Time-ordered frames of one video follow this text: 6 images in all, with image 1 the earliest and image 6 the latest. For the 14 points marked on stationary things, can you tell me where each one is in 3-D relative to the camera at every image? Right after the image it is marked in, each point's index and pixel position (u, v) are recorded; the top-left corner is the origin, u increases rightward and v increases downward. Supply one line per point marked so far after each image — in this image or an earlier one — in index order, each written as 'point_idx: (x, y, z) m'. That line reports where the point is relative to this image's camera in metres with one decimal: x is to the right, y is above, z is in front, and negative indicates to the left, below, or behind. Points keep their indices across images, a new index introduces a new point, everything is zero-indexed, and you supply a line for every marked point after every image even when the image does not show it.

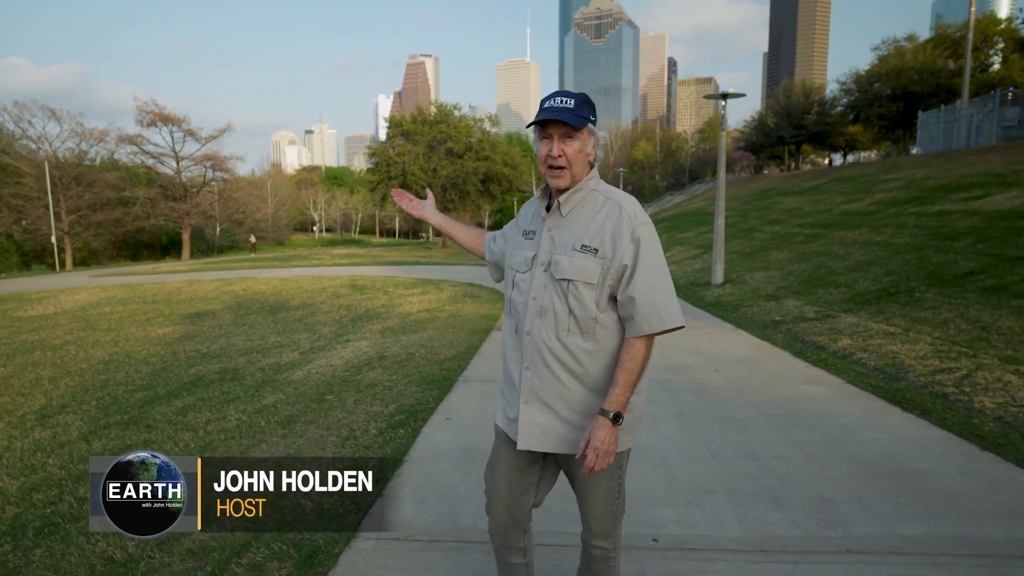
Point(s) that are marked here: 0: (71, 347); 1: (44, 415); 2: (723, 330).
0: (-7.6, -1.0, +10.6) m
1: (-5.1, -1.4, +6.7) m
2: (+2.6, -0.5, +7.5) m
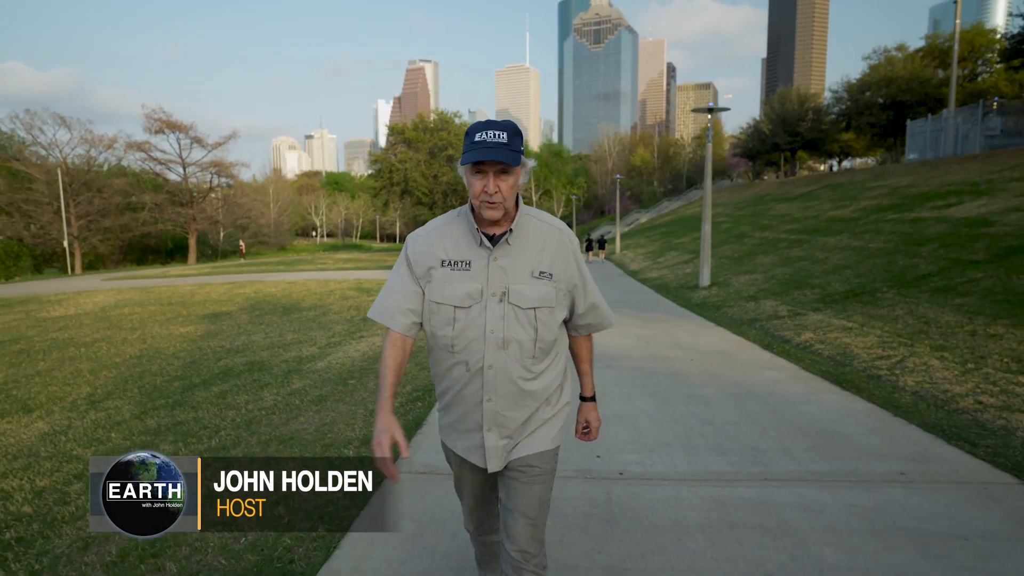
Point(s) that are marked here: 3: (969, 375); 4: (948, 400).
0: (-7.6, -1.0, +11.4) m
1: (-5.1, -1.4, +7.5) m
2: (+2.6, -0.5, +8.3) m
3: (+3.5, -0.7, +4.7) m
4: (+3.0, -0.8, +4.3) m
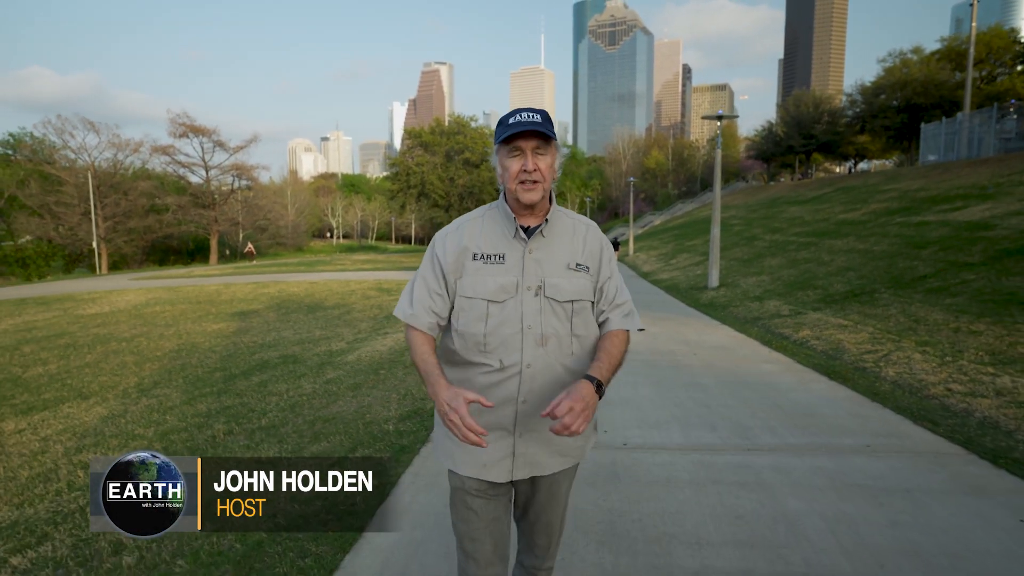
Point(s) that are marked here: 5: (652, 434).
0: (-7.3, -1.0, +12.1) m
1: (-4.9, -1.3, +8.2) m
2: (+2.8, -0.5, +8.7) m
3: (+3.6, -0.7, +5.1) m
4: (+3.2, -0.8, +4.7) m
5: (+0.9, -0.9, +4.0) m
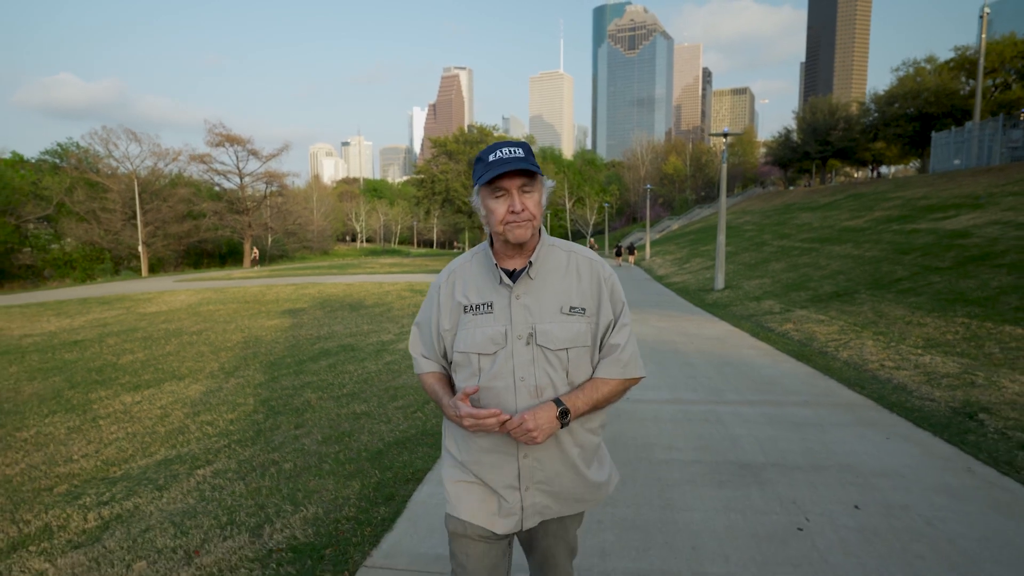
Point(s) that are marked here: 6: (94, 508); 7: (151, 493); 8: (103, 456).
0: (-6.8, -1.0, +13.7) m
1: (-4.5, -1.3, +9.7) m
2: (+3.2, -0.5, +10.1) m
3: (+3.9, -0.6, +6.4) m
4: (+3.4, -0.8, +6.1) m
5: (+1.2, -0.9, +5.3) m
6: (-3.1, -1.6, +4.6) m
7: (-2.7, -1.5, +4.6) m
8: (-4.1, -1.7, +6.2) m
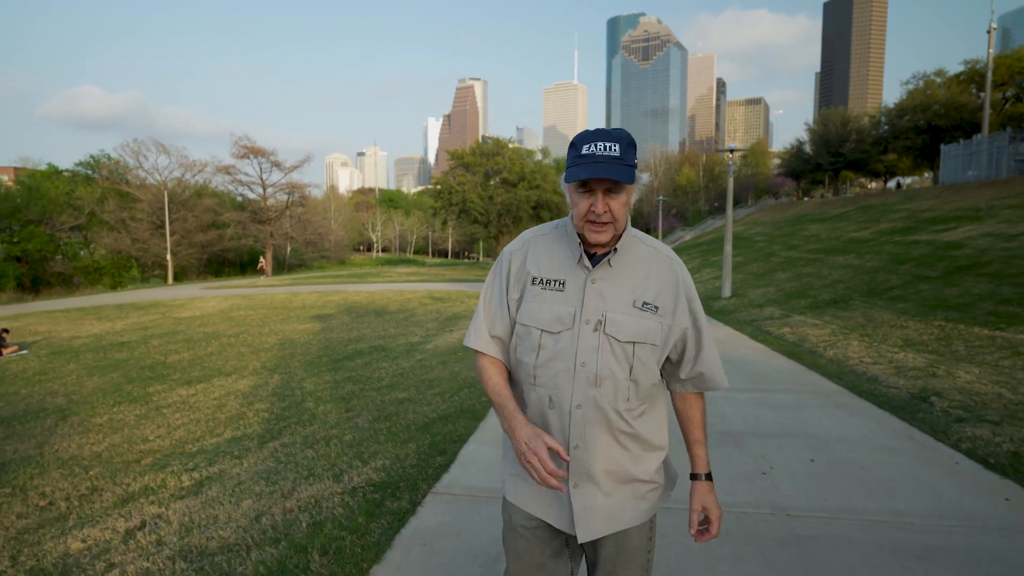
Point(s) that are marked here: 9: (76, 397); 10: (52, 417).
0: (-6.4, -1.1, +14.7) m
1: (-4.1, -1.4, +10.6) m
2: (+3.5, -0.7, +10.8) m
3: (+4.1, -0.7, +7.2) m
4: (+3.7, -0.8, +6.8) m
5: (+1.4, -0.9, +6.1) m
6: (-2.9, -1.6, +5.5) m
7: (-2.5, -1.5, +5.5) m
8: (-3.8, -1.7, +7.1) m
9: (-6.9, -1.7, +9.8) m
10: (-6.5, -1.8, +8.7) m
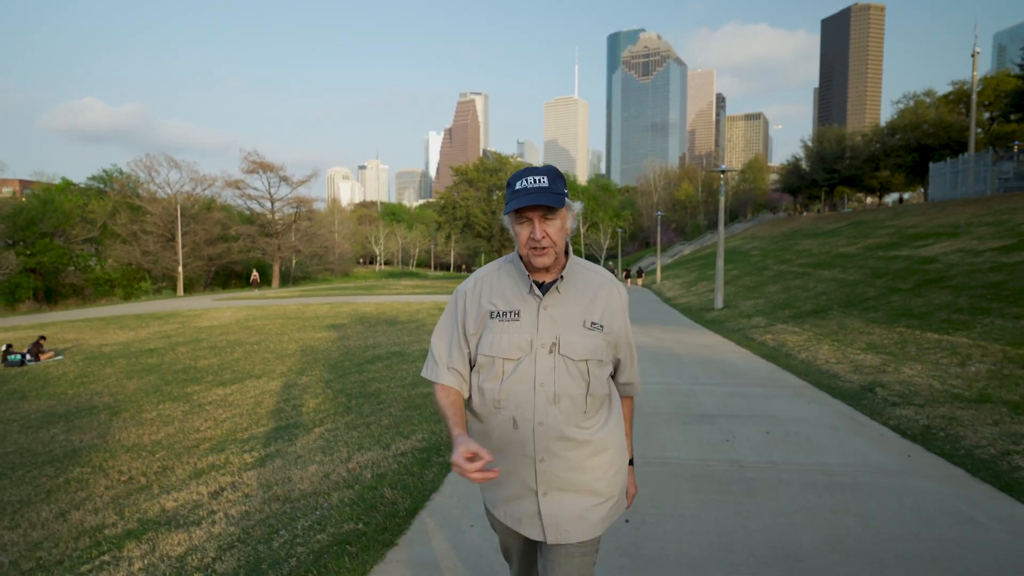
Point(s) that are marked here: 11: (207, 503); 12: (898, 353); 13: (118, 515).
0: (-6.2, -1.4, +15.6) m
1: (-4.0, -1.6, +11.6) m
2: (+3.7, -0.9, +11.8) m
3: (+4.3, -0.8, +8.1) m
4: (+3.8, -0.9, +7.8) m
5: (+1.5, -1.1, +7.1) m
6: (-2.8, -1.7, +6.4) m
7: (-2.4, -1.6, +6.4) m
8: (-3.7, -1.8, +8.0) m
9: (-6.8, -1.9, +10.7) m
10: (-6.3, -1.9, +9.6) m
11: (-2.4, -1.7, +4.9) m
12: (+4.5, -0.8, +7.3) m
13: (-3.2, -1.9, +5.1) m
